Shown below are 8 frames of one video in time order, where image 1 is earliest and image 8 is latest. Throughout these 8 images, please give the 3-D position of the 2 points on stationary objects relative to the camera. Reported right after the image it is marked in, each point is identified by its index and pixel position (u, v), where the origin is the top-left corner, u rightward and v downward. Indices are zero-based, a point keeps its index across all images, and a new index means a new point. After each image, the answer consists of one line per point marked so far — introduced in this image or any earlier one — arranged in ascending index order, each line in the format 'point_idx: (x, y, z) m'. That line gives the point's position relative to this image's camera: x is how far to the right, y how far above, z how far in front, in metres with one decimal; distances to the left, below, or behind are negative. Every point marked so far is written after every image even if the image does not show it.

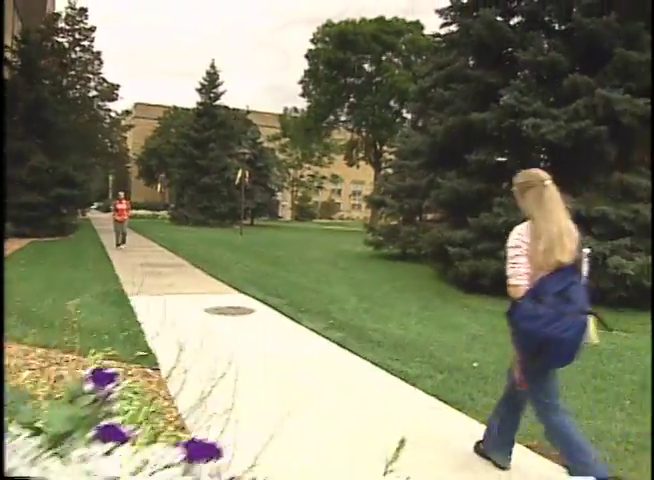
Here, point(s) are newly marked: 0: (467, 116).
0: (+2.8, +2.4, +10.6) m
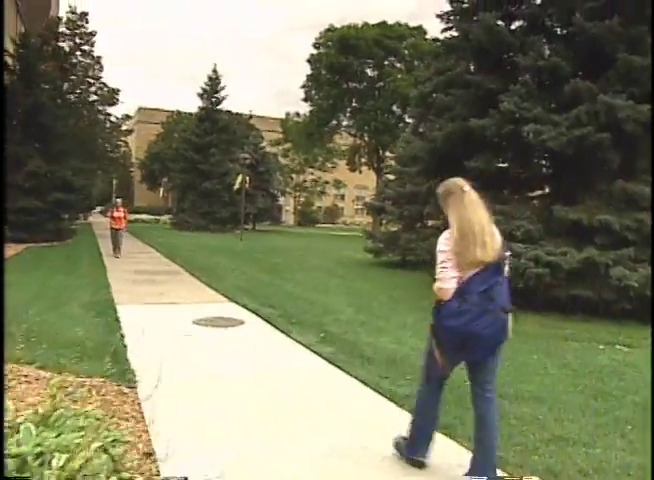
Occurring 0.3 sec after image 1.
0: (+2.7, +2.3, +10.3) m
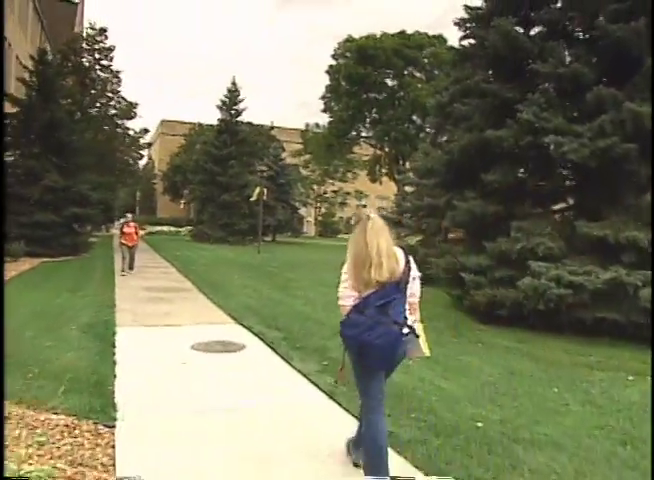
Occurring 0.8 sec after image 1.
0: (+2.9, +2.0, +9.8) m
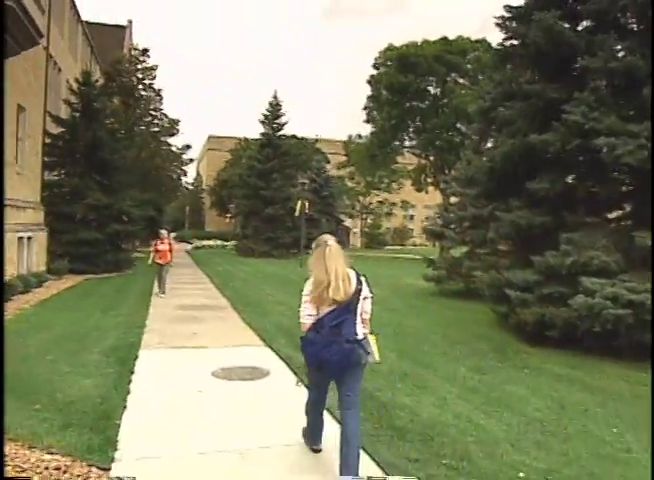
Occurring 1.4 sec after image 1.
0: (+3.4, +1.7, +9.0) m
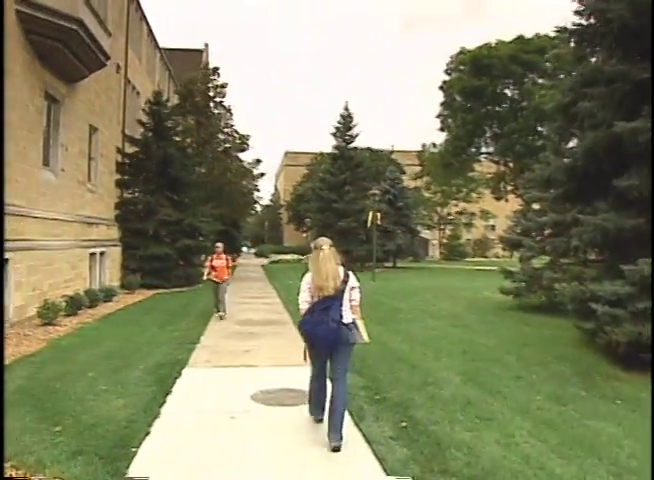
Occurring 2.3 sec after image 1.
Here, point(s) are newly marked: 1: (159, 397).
0: (+4.1, +1.6, +7.8) m
1: (-2.0, -1.9, +6.3) m
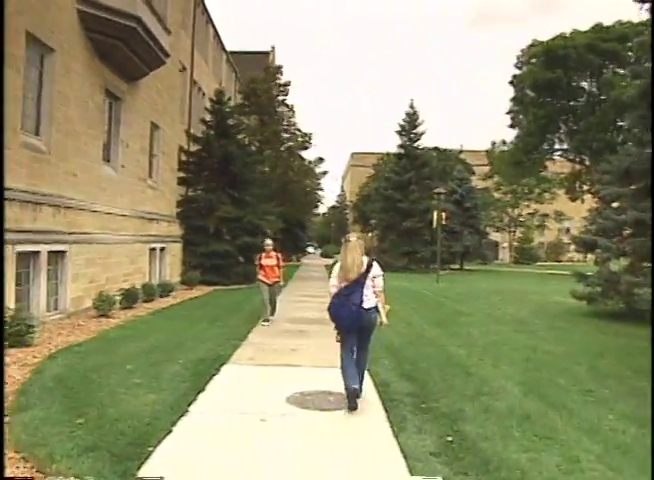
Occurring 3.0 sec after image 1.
0: (+4.8, +1.7, +6.8) m
1: (-1.5, -1.7, +6.0) m
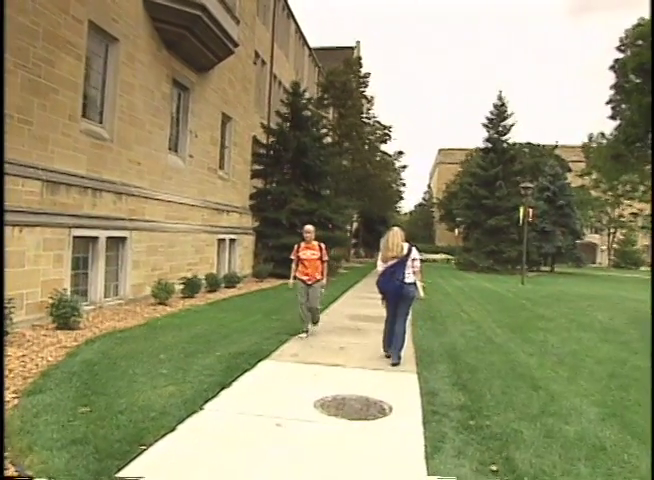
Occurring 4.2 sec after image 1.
0: (+5.2, +1.7, +5.2) m
1: (-1.2, -1.6, +5.6) m
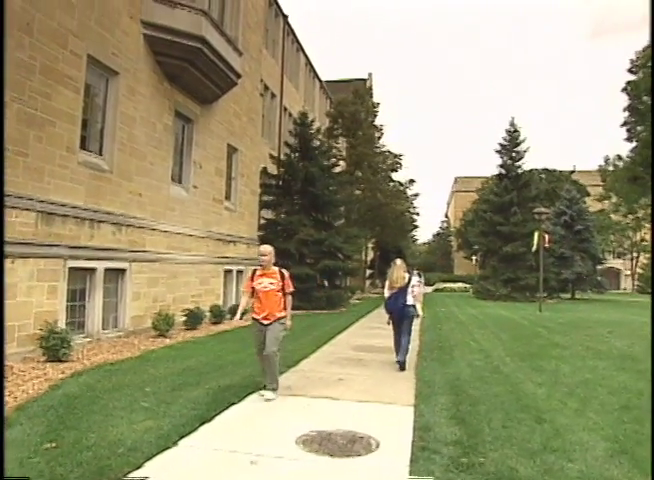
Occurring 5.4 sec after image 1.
0: (+5.0, +1.6, +4.9) m
1: (-1.3, -1.8, +5.3) m
